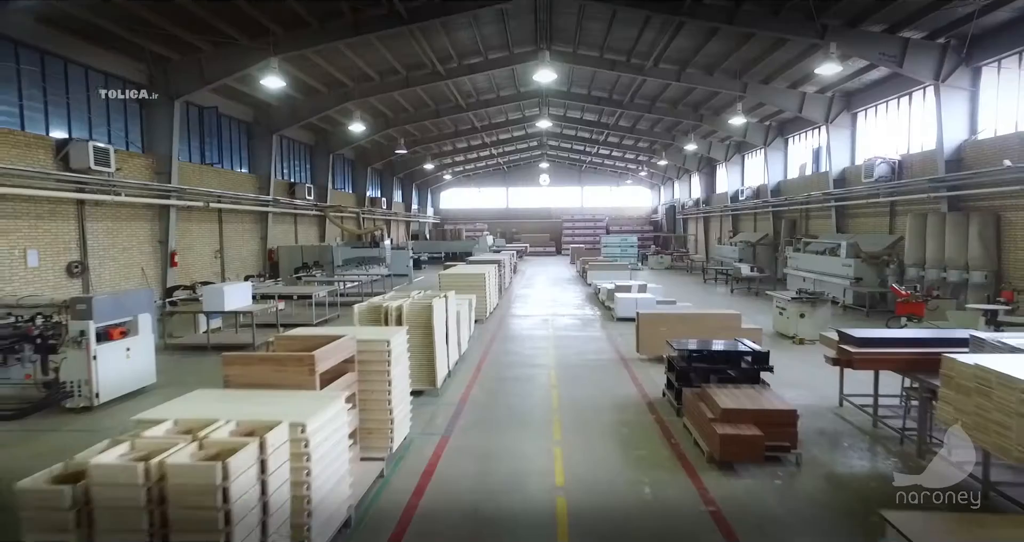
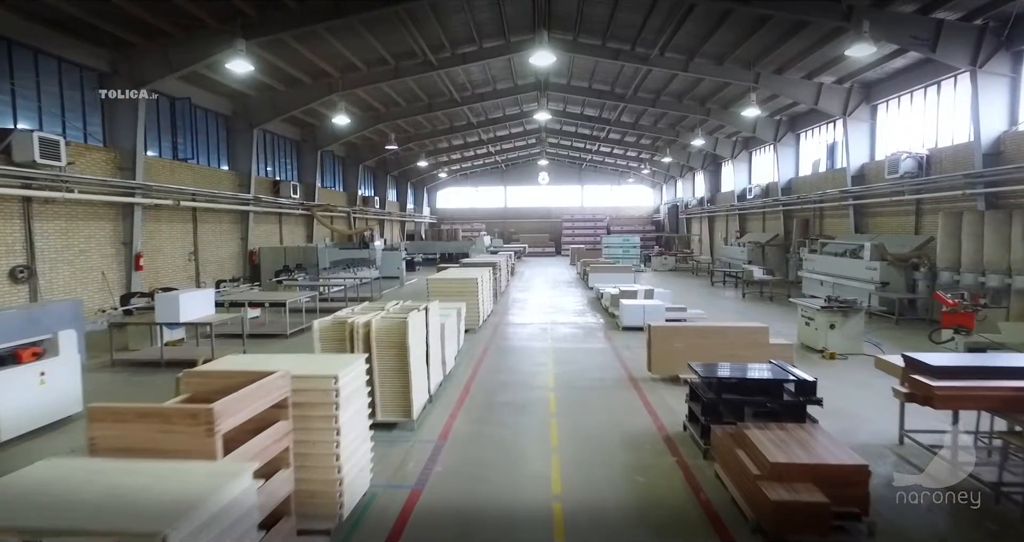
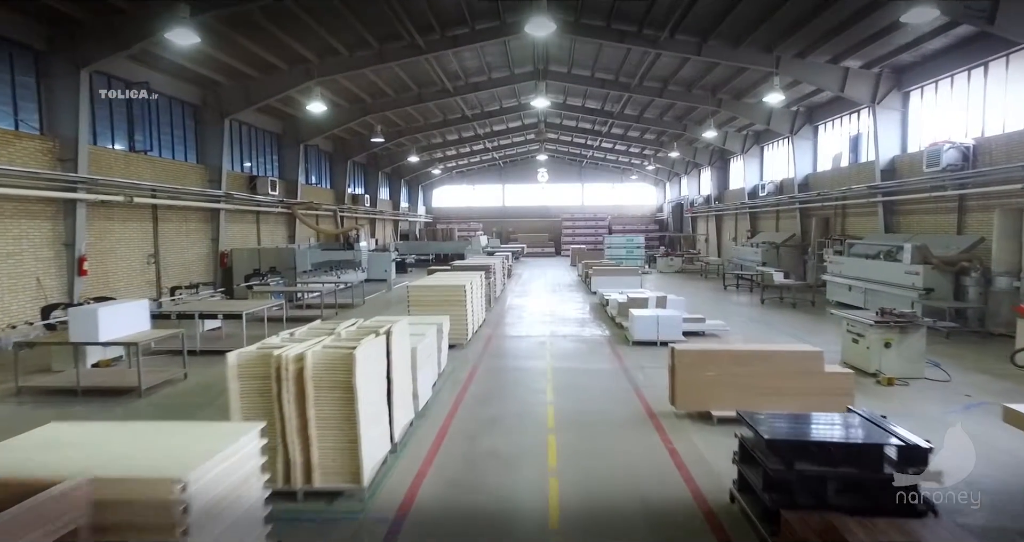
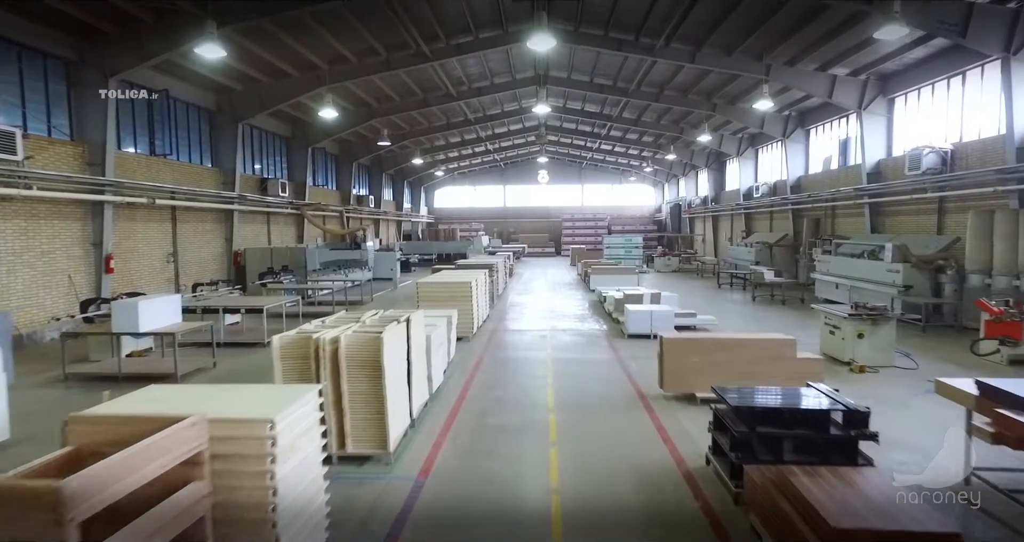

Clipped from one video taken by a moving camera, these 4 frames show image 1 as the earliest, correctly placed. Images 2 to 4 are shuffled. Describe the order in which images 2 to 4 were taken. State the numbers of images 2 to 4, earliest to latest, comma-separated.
2, 4, 3
